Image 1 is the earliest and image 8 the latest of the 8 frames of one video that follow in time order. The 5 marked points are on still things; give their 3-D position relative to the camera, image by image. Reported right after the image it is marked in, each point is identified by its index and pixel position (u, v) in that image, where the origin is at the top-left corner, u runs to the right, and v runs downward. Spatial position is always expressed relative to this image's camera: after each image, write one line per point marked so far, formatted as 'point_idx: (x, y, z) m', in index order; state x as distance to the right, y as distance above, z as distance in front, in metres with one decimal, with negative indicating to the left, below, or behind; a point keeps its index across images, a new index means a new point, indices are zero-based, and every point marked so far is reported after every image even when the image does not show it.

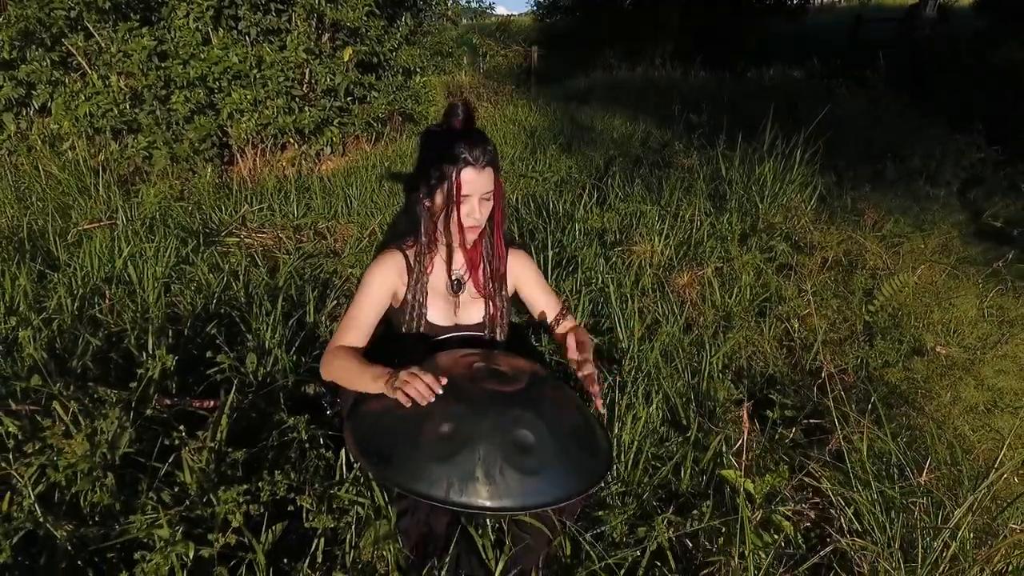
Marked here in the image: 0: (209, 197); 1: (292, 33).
0: (-2.0, +0.6, +4.3) m
1: (-1.7, +2.0, +5.2) m
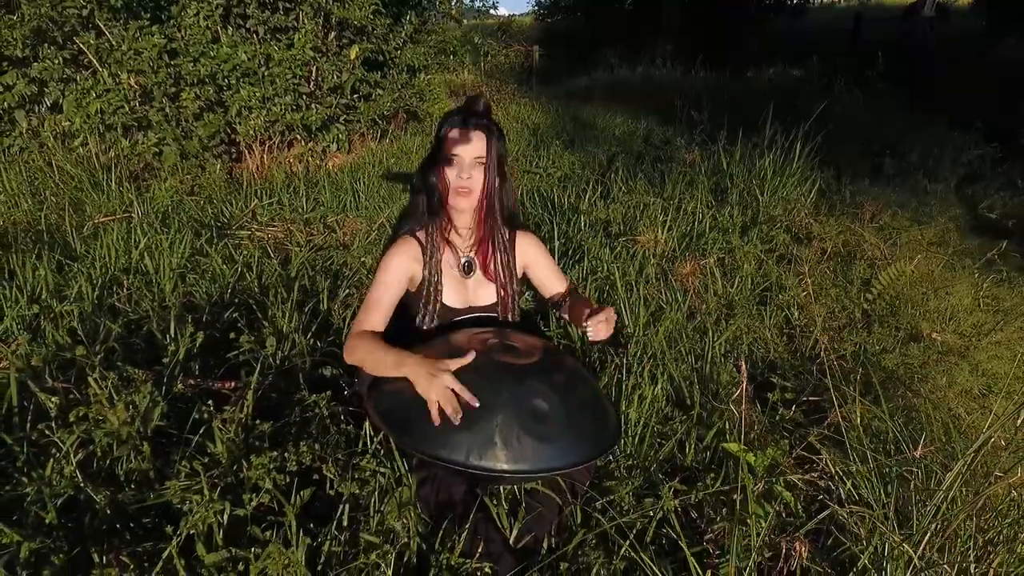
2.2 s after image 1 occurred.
0: (-1.9, +0.6, +4.4) m
1: (-1.7, +2.0, +5.3) m
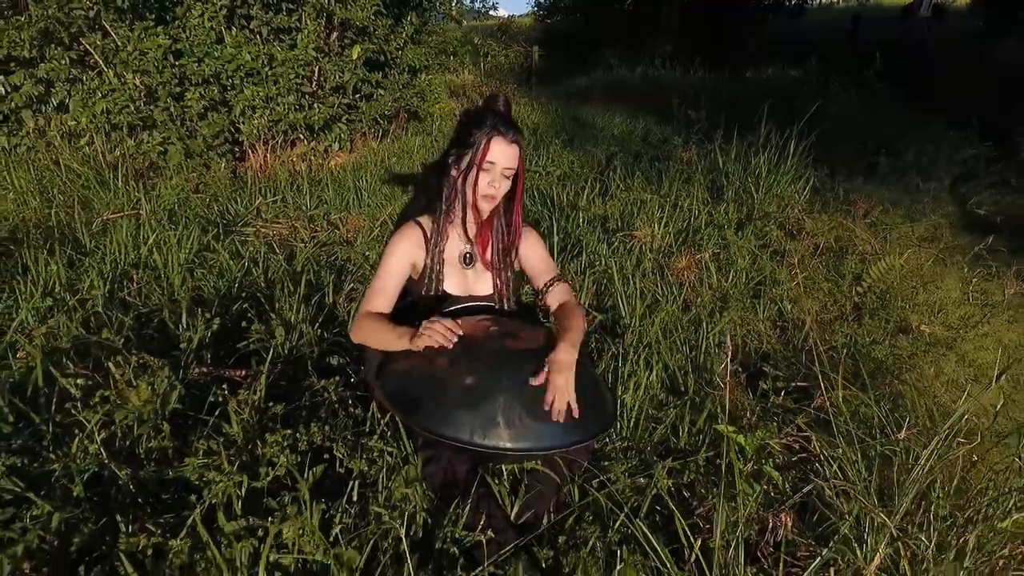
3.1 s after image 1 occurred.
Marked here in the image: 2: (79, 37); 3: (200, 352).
0: (-1.9, +0.6, +4.5) m
1: (-1.7, +2.1, +5.4) m
2: (-3.2, +1.9, +4.9) m
3: (-1.0, -0.2, +2.3) m
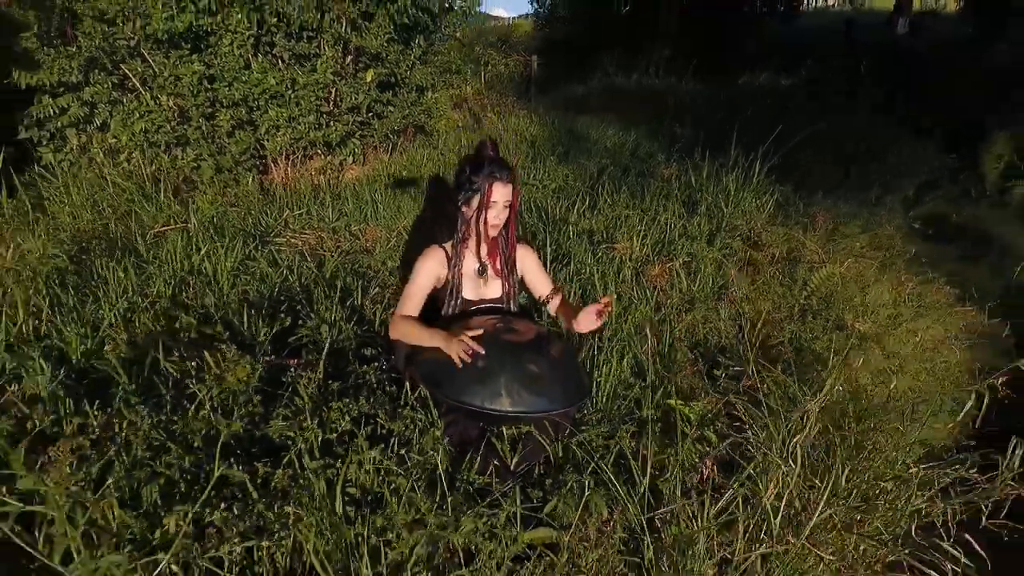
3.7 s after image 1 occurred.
0: (-1.9, +0.6, +5.1) m
1: (-1.7, +2.0, +5.9) m
2: (-3.2, +1.9, +5.4) m
3: (-1.0, -0.2, +2.8) m
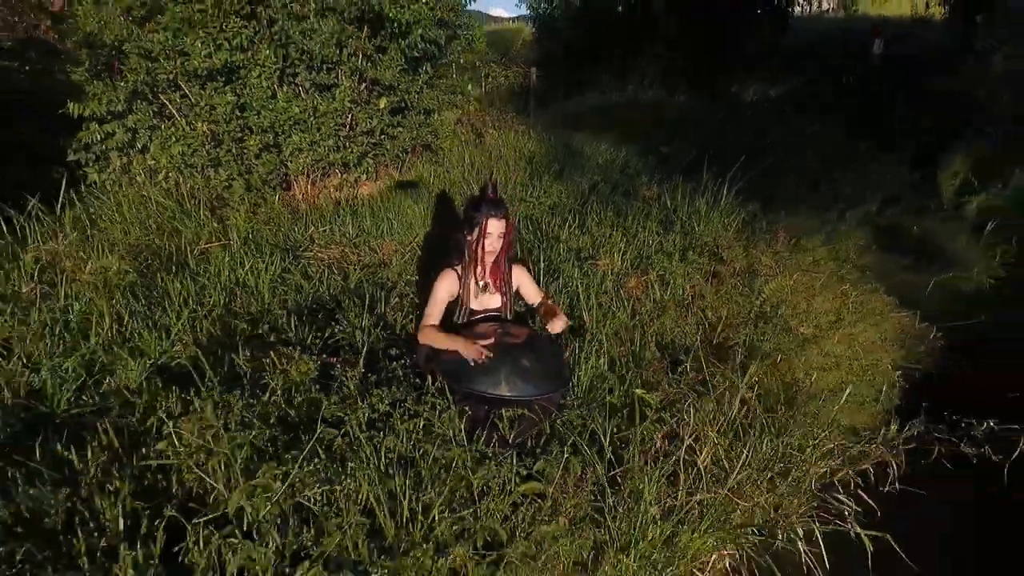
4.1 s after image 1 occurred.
0: (-1.9, +0.6, +5.7) m
1: (-1.7, +2.0, +6.6) m
2: (-3.2, +1.8, +6.1) m
3: (-1.1, -0.3, +3.5) m
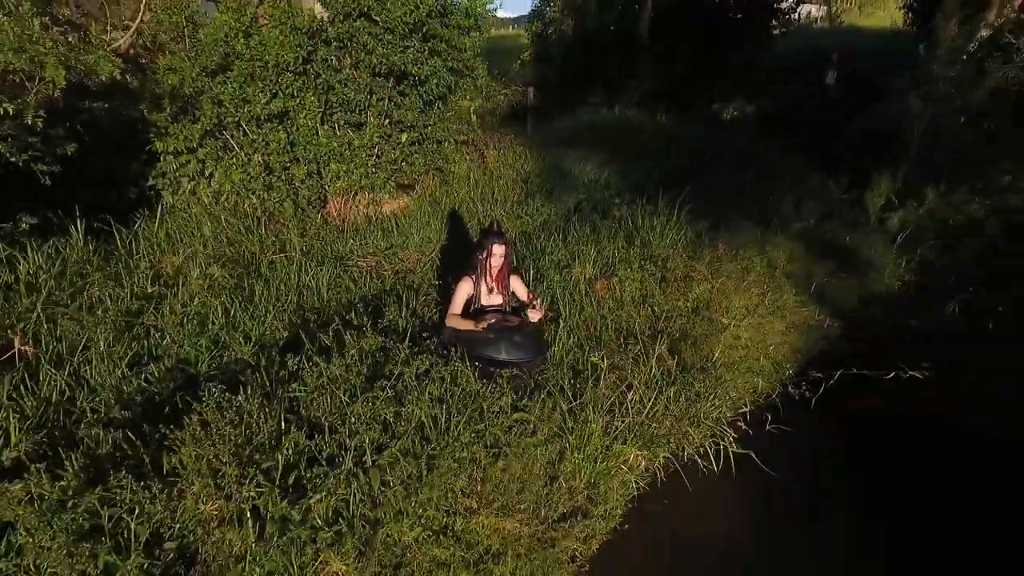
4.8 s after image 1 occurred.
0: (-2.0, +0.5, +7.2) m
1: (-1.7, +2.0, +8.1) m
2: (-3.3, +1.8, +7.6) m
3: (-1.1, -0.3, +5.0) m
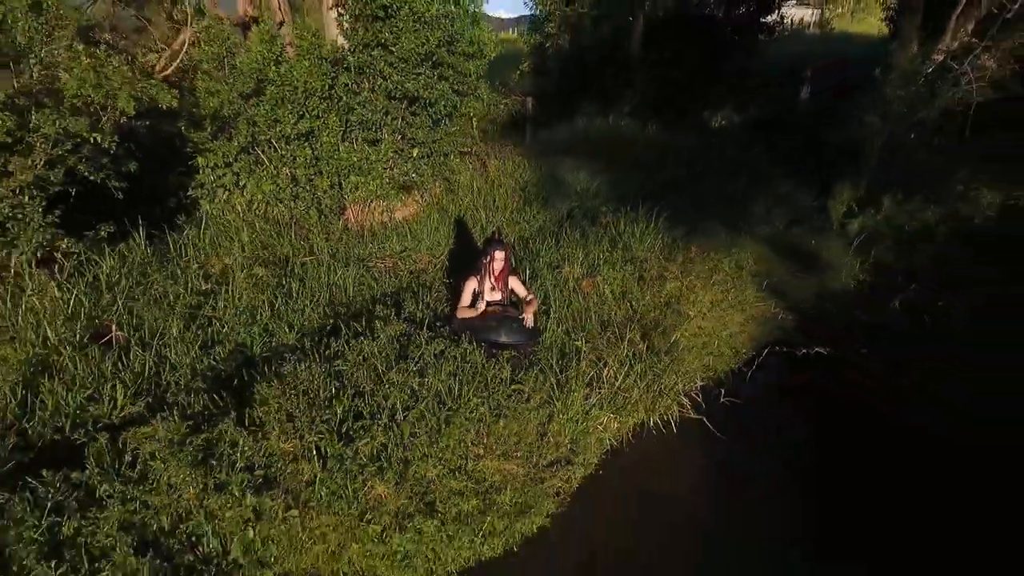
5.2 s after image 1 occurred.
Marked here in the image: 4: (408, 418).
0: (-2.0, +0.6, +8.2) m
1: (-1.7, +2.0, +9.1) m
2: (-3.3, +1.8, +8.6) m
3: (-1.1, -0.3, +6.0) m
4: (-0.7, -0.9, +4.4) m
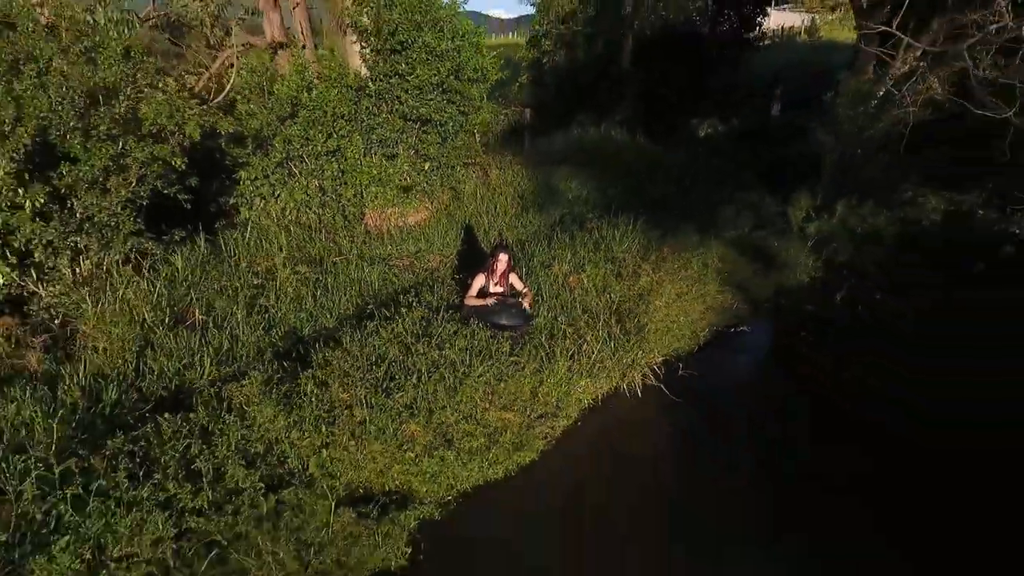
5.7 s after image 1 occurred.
0: (-2.0, +0.6, +9.6) m
1: (-1.7, +2.0, +10.5) m
2: (-3.3, +1.9, +10.0) m
3: (-1.1, -0.2, +7.3) m
4: (-0.7, -0.8, +5.7) m
